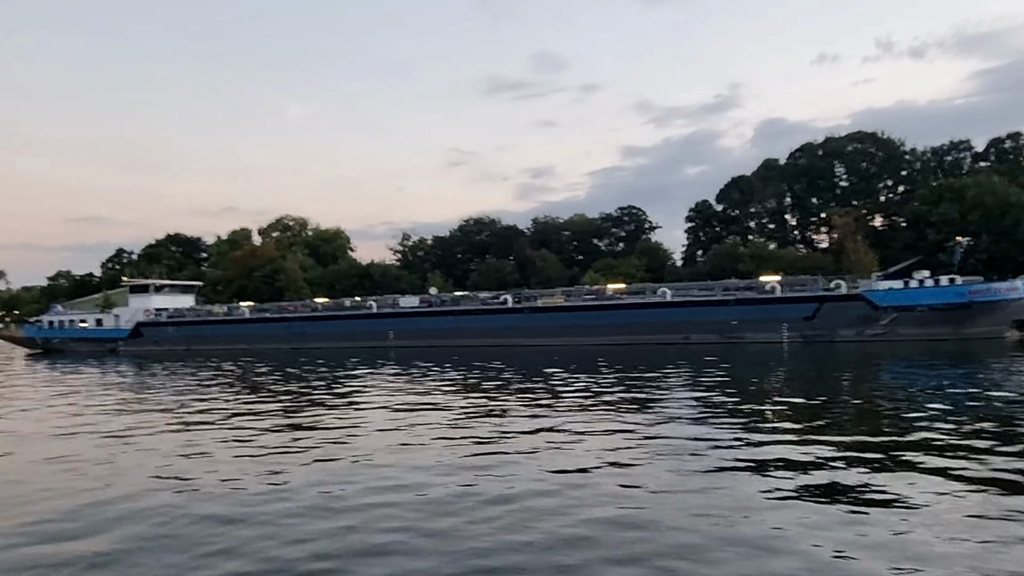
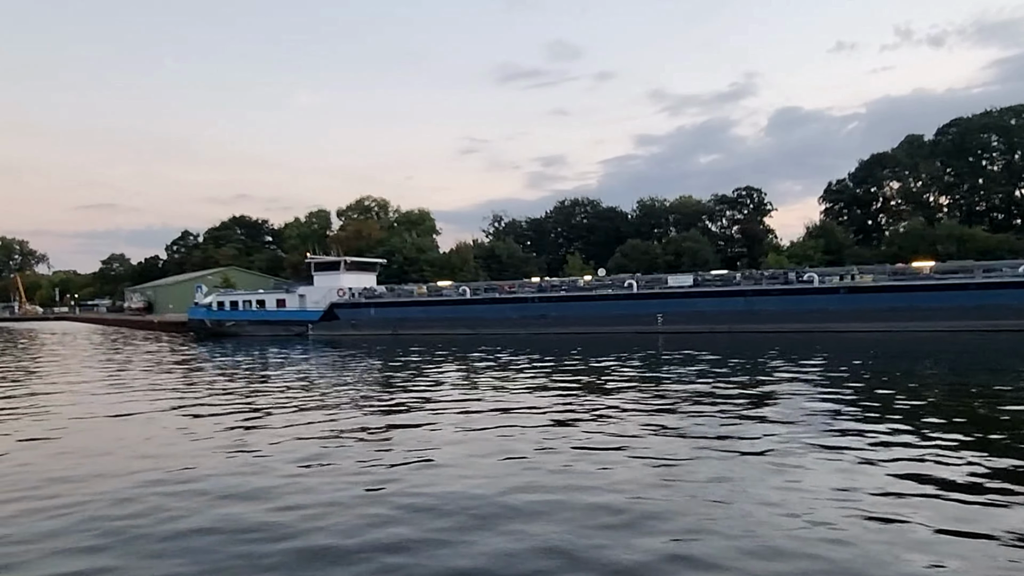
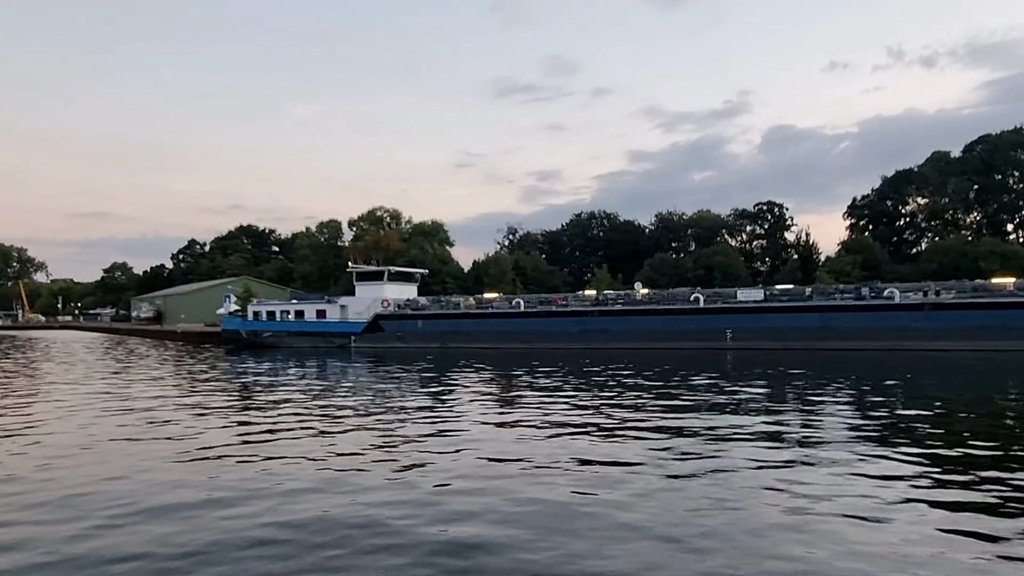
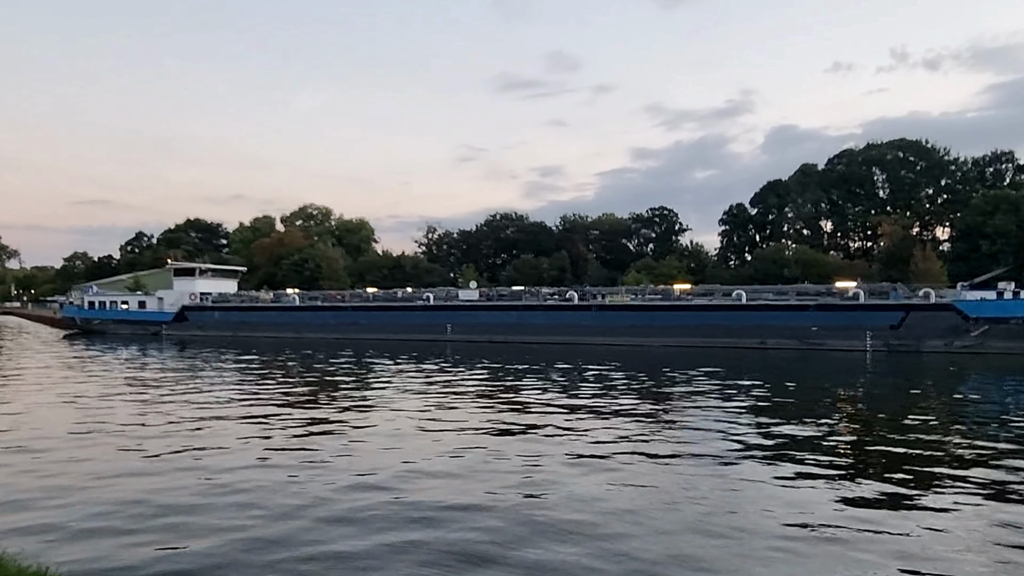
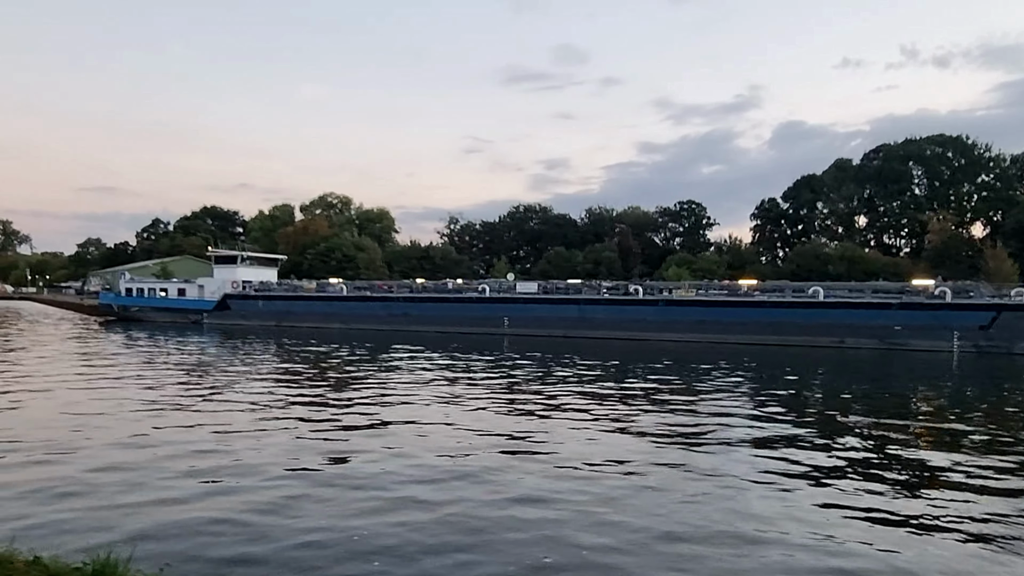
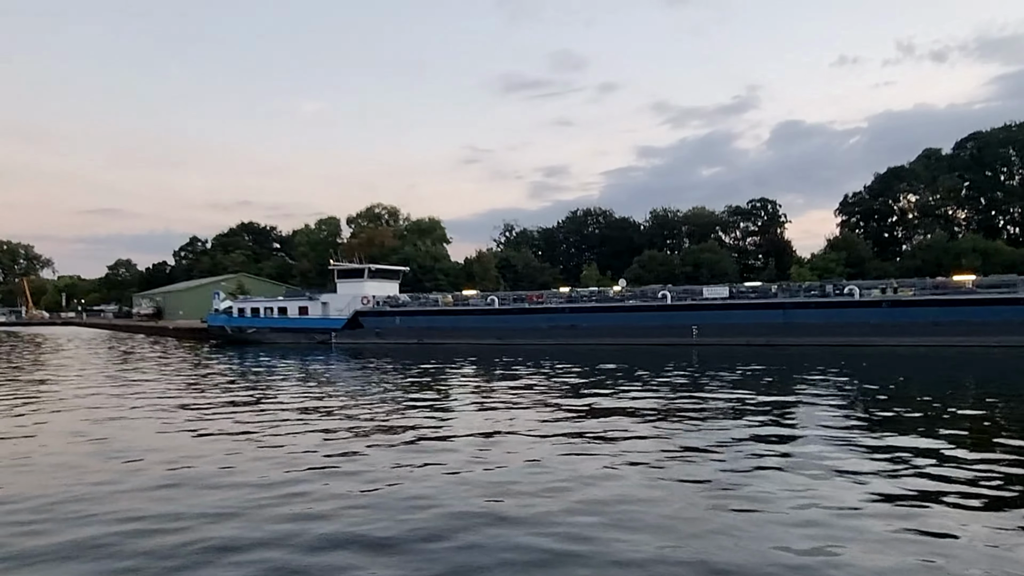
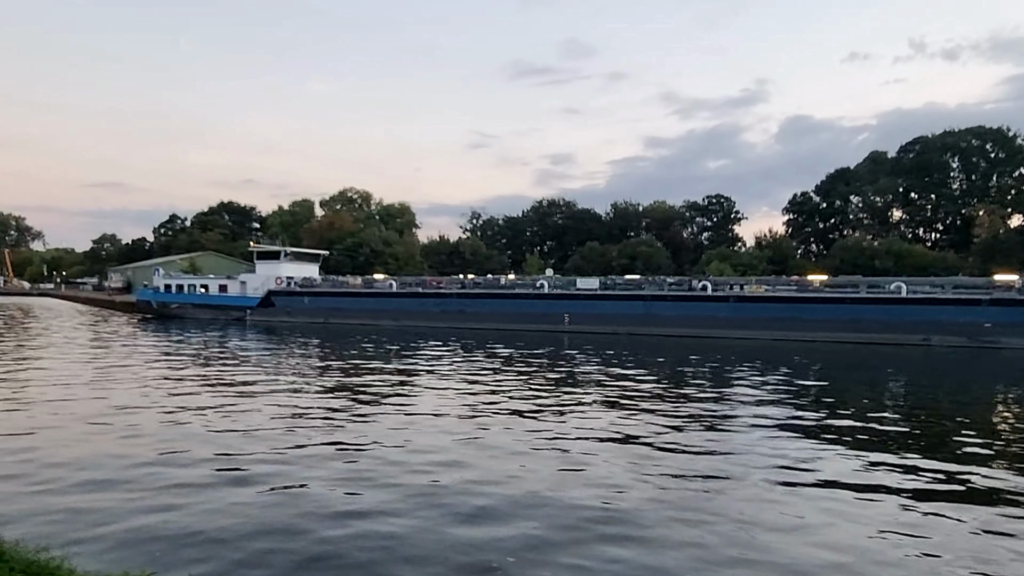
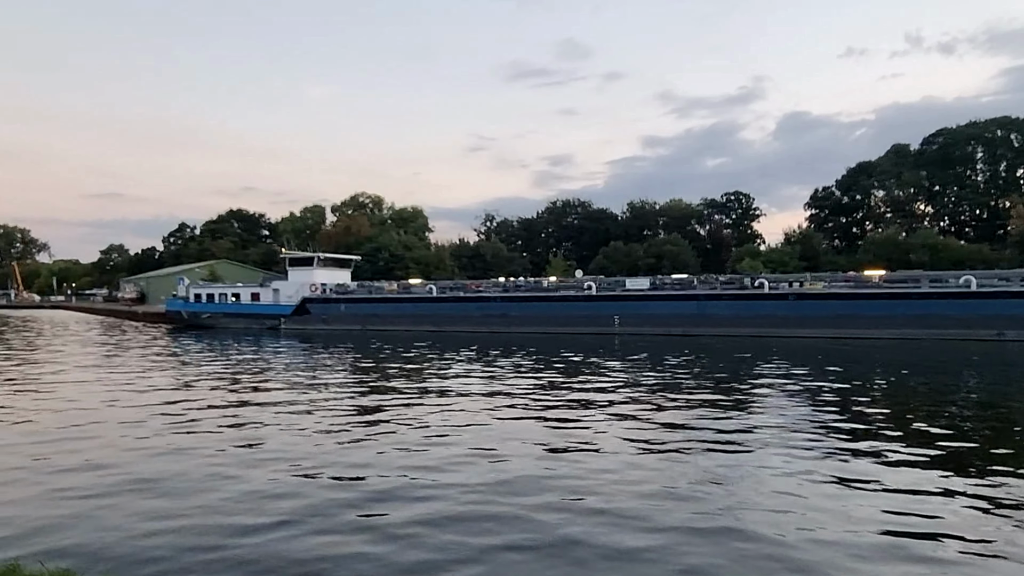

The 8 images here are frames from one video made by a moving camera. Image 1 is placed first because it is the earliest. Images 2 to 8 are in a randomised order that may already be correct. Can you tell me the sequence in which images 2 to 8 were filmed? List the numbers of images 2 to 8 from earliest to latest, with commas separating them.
4, 5, 7, 8, 2, 6, 3
